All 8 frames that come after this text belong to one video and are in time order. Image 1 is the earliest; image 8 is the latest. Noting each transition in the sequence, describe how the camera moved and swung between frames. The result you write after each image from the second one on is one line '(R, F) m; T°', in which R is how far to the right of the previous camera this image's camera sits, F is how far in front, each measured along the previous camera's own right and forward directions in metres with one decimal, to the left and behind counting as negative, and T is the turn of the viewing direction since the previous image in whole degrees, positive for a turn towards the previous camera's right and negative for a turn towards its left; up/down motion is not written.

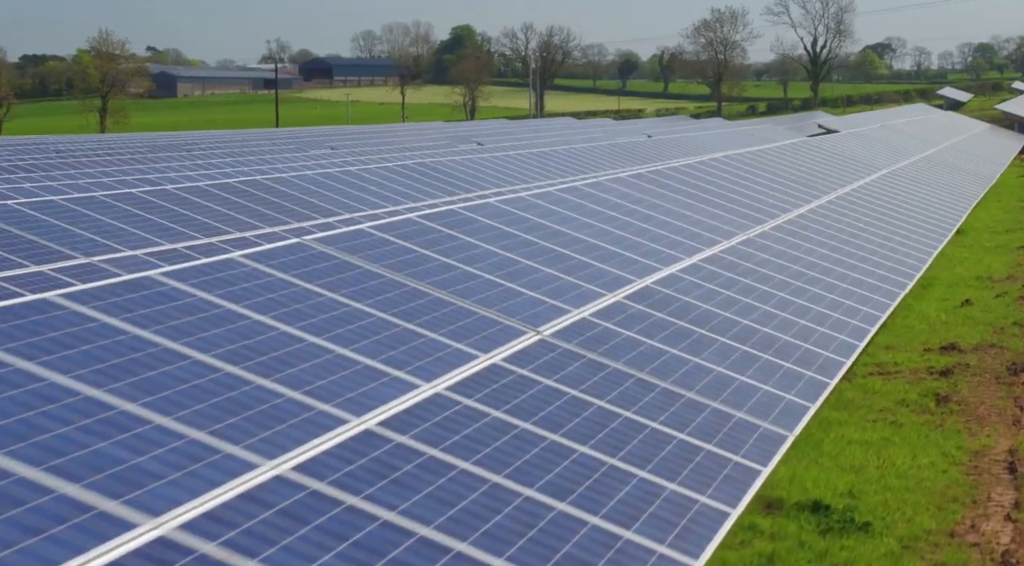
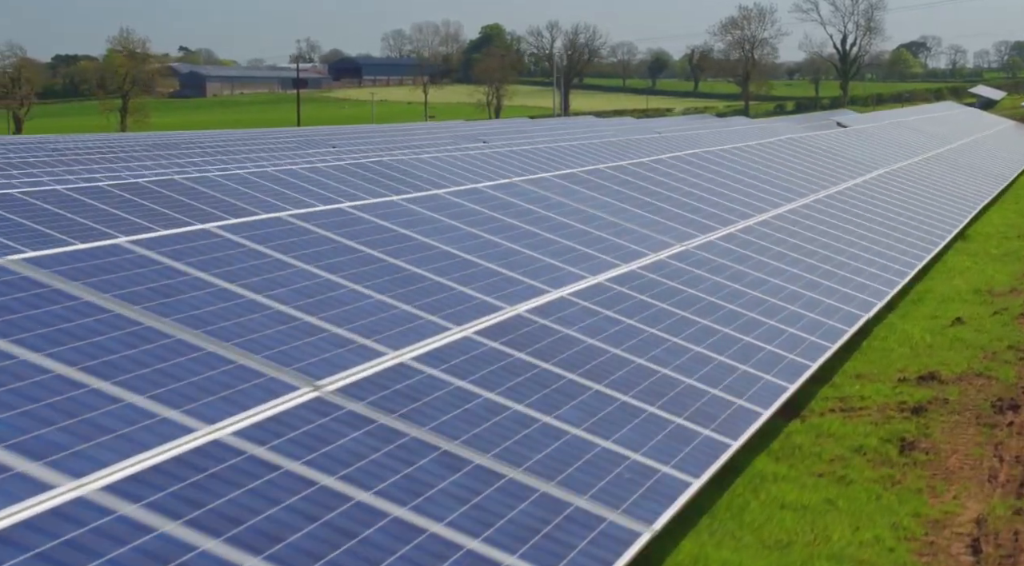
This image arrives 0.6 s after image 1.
(+0.4, +0.6) m; -1°
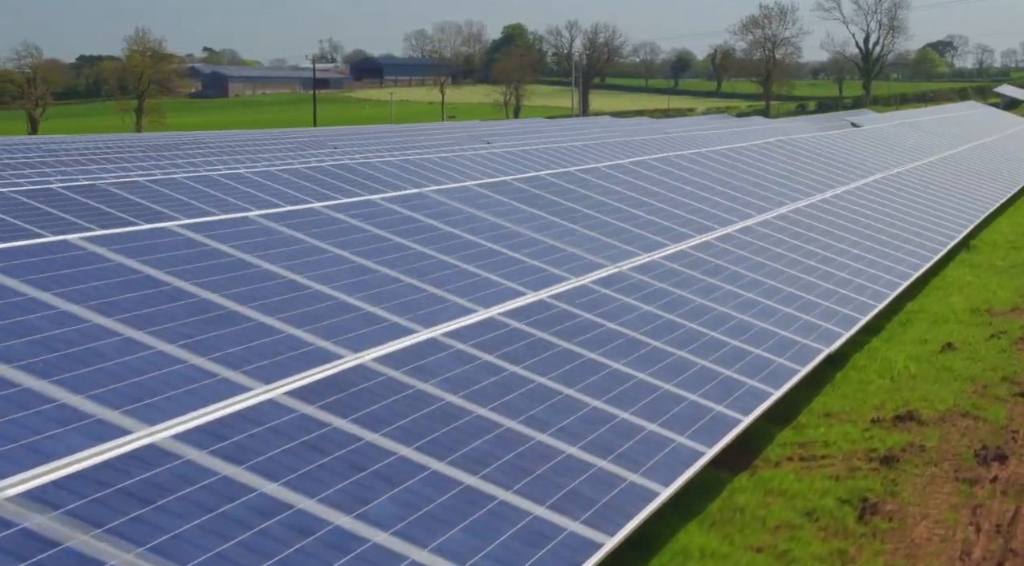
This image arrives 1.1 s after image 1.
(+0.3, +0.5) m; -1°
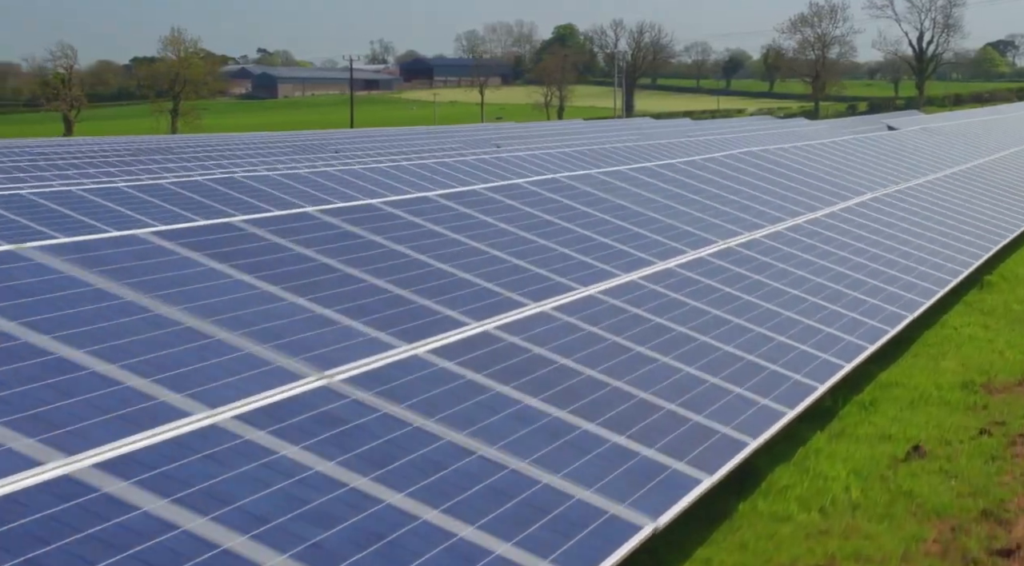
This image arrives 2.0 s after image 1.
(+0.6, +1.1) m; -3°
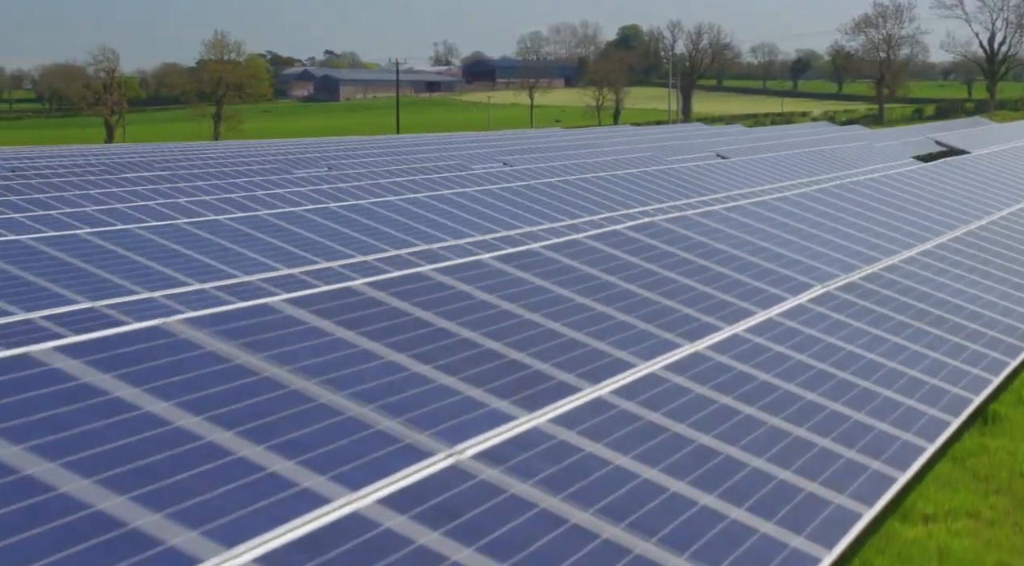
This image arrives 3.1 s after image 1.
(+0.9, +1.6) m; -3°
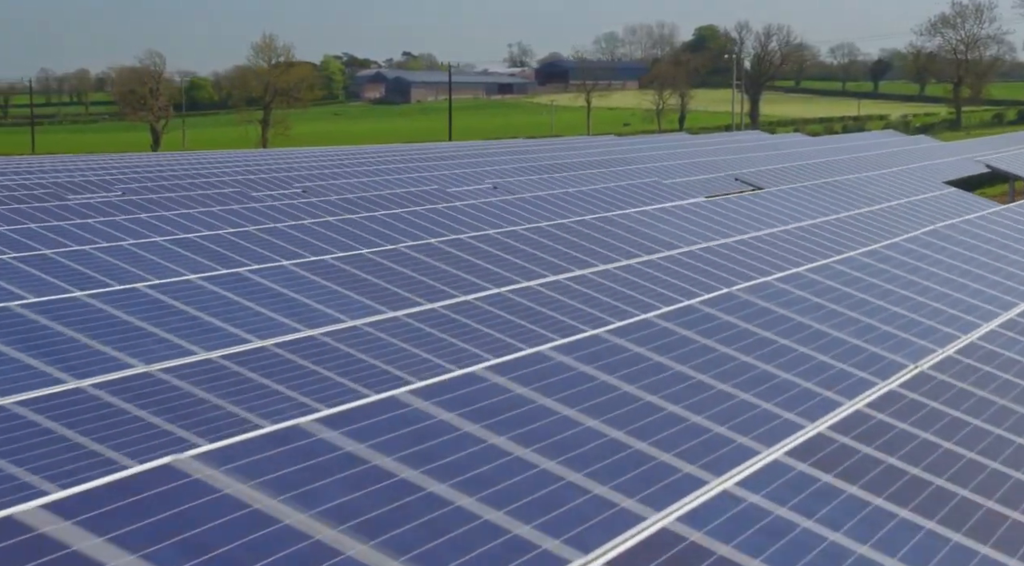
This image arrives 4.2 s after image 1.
(+1.2, +2.0) m; -4°
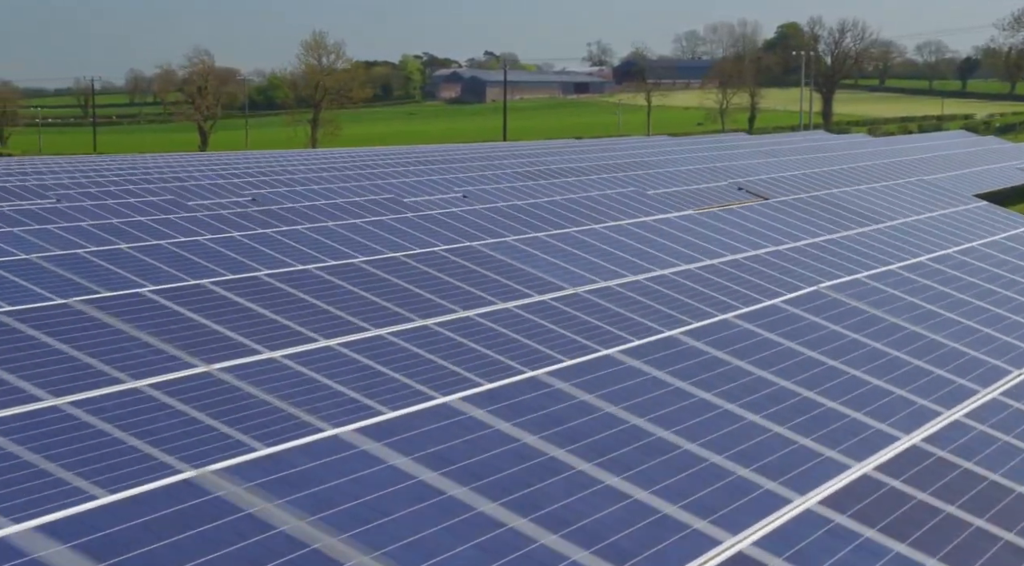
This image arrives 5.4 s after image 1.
(+1.3, +1.9) m; -4°
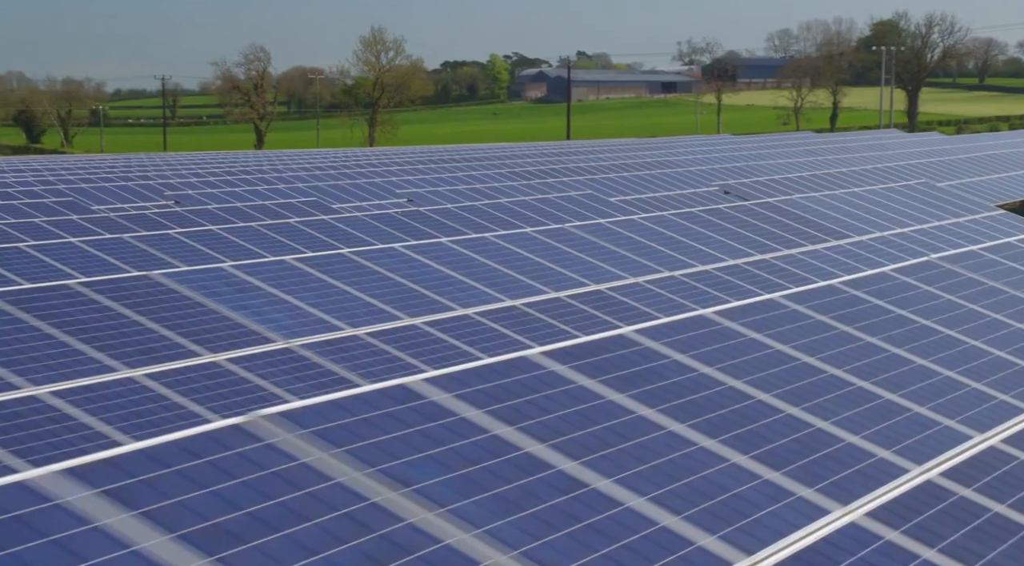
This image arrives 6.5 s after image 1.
(+1.5, +1.8) m; -5°
